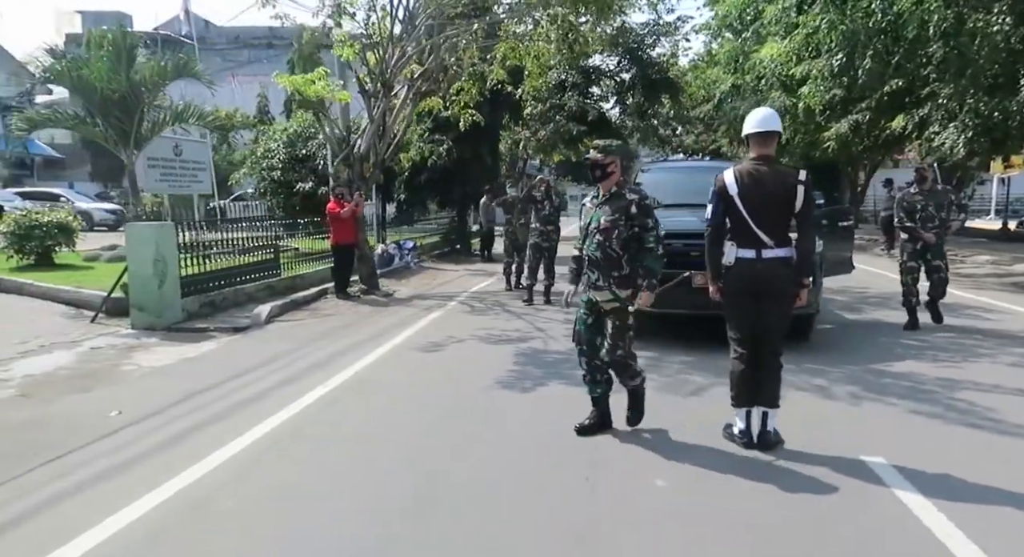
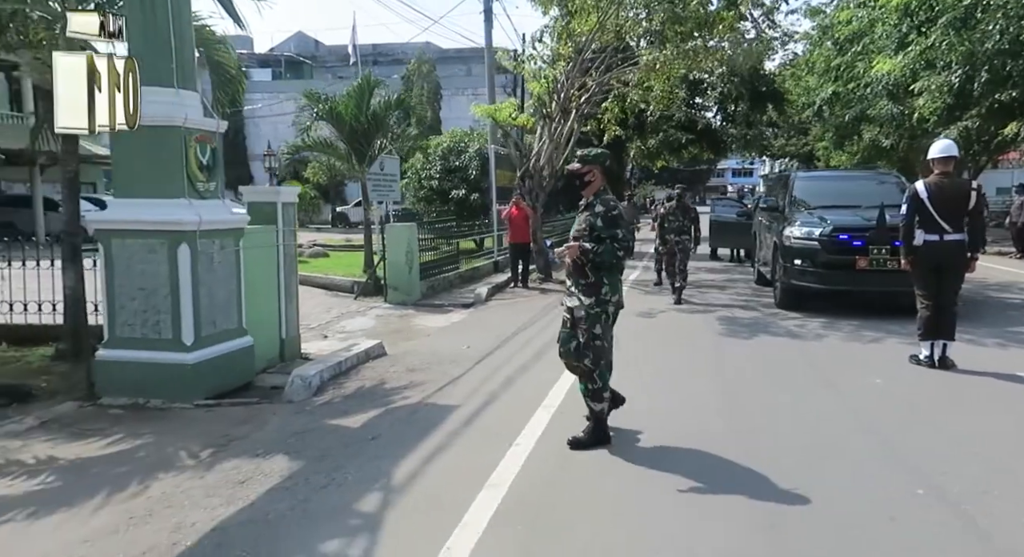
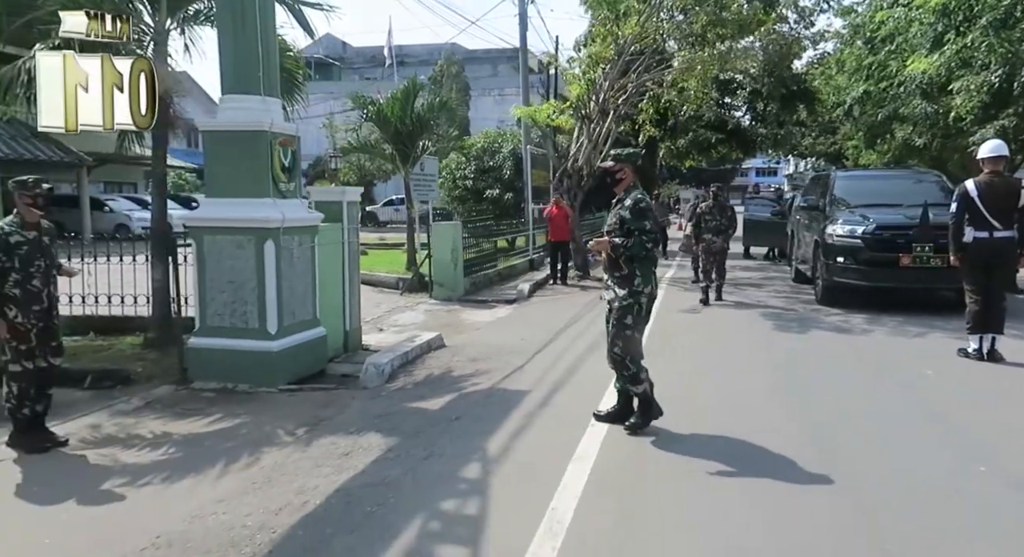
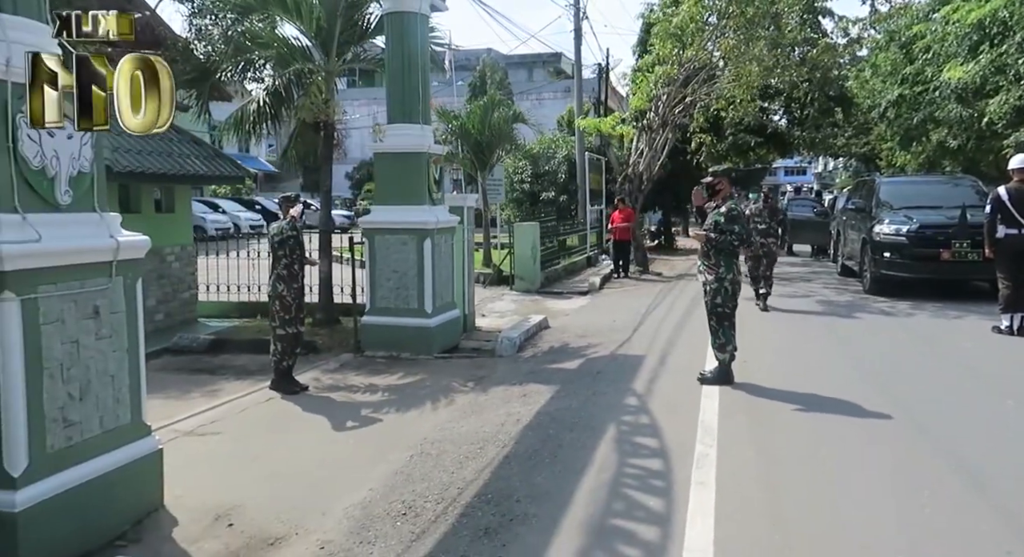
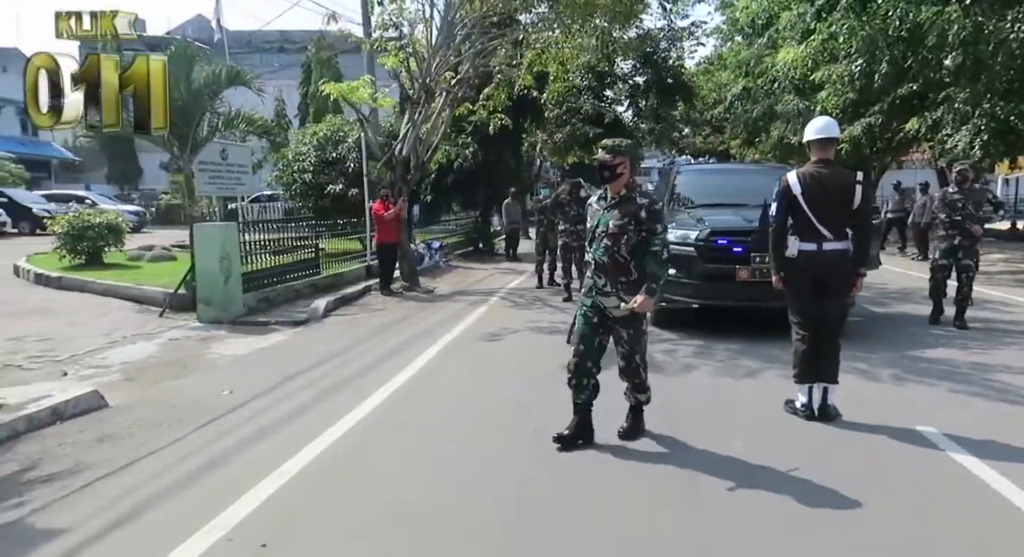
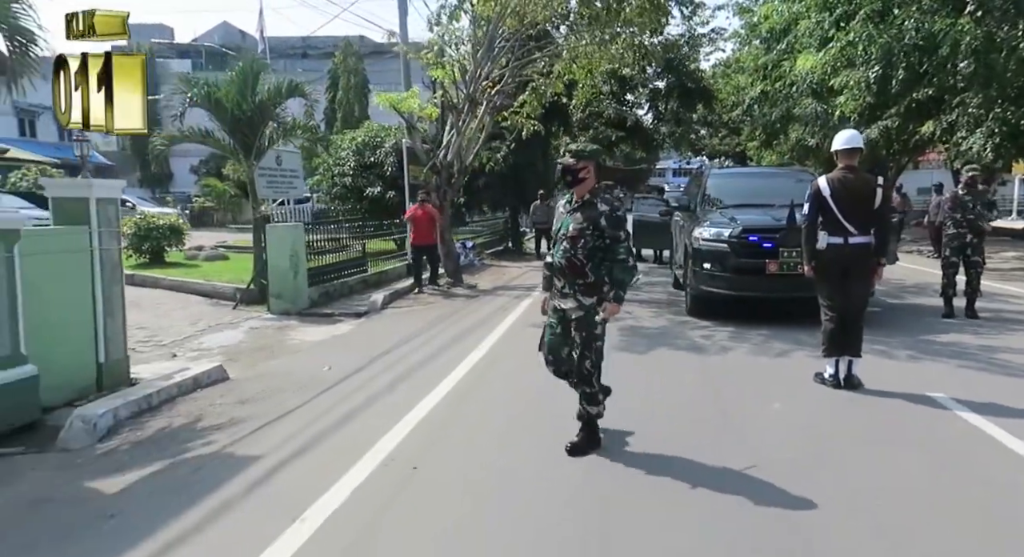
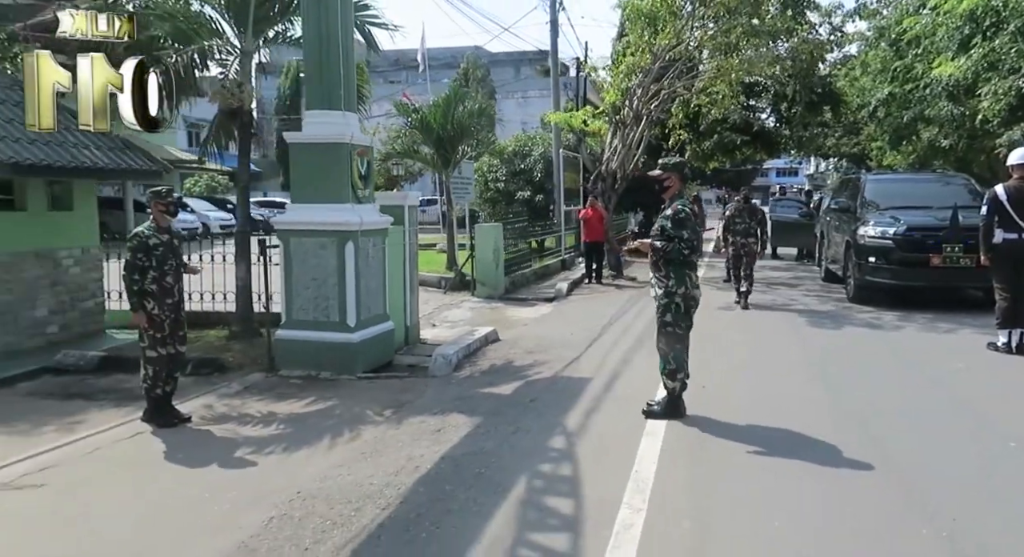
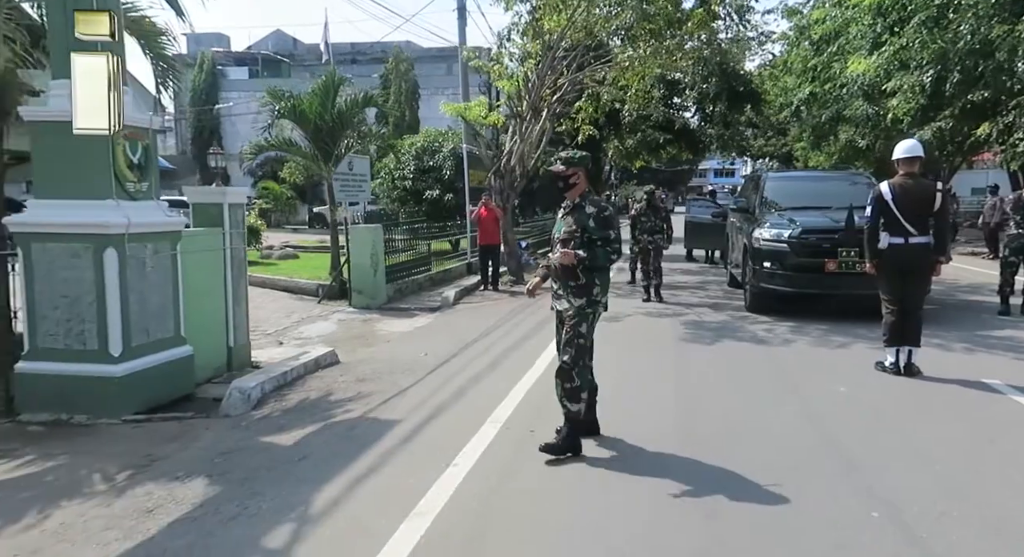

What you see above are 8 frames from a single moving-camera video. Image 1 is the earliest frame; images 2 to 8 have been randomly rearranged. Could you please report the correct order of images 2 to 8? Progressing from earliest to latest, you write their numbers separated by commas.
5, 6, 8, 2, 3, 7, 4
